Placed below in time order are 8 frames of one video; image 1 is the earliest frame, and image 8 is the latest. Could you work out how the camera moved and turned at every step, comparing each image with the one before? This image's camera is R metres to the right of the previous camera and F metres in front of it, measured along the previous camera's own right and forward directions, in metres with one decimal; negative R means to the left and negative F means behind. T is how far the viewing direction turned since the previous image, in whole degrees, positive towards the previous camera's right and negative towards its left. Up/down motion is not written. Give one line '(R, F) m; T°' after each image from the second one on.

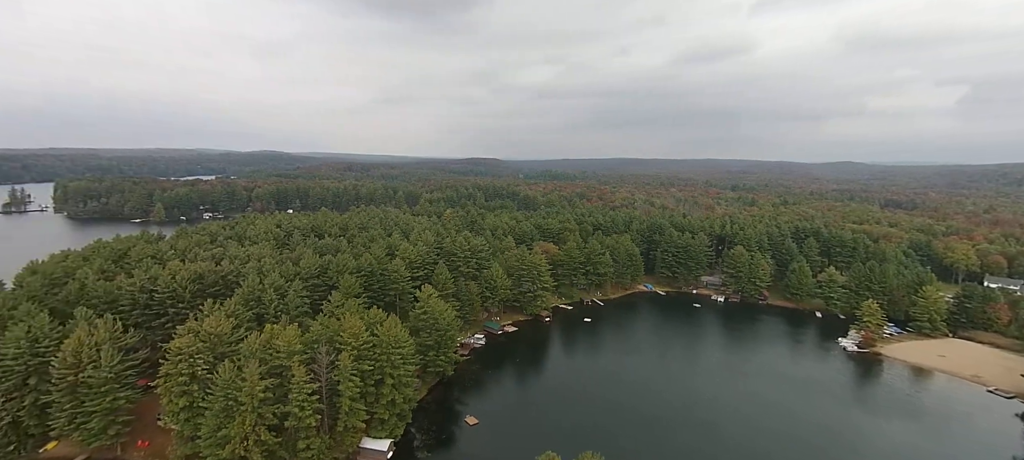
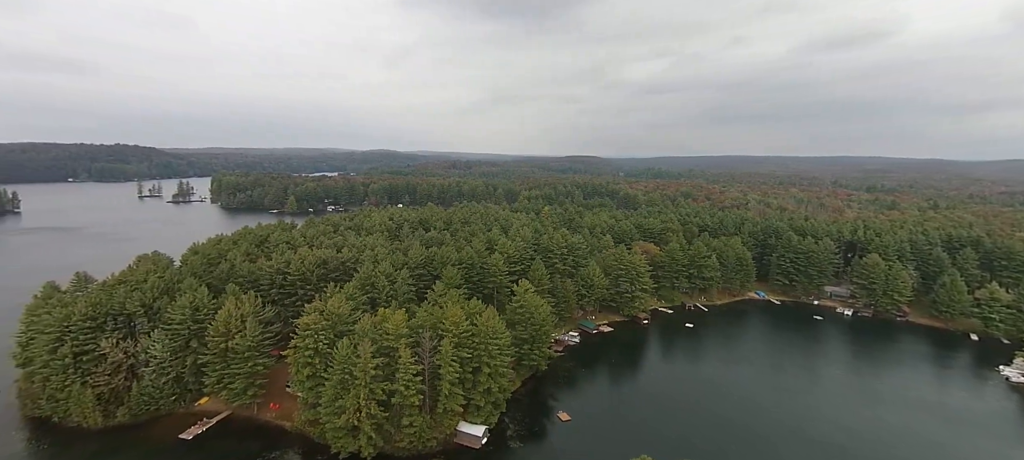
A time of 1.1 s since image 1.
(-1.3, -0.3) m; -11°
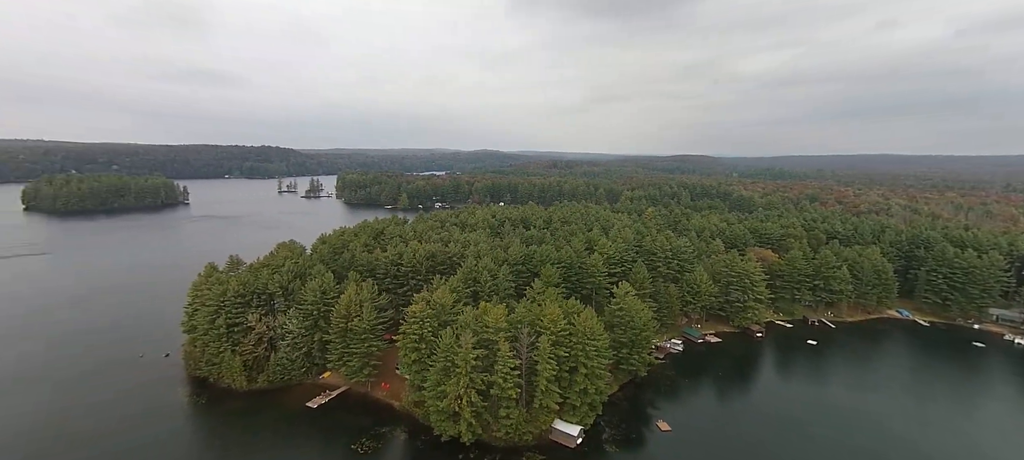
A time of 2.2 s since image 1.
(-1.2, -0.4) m; -11°
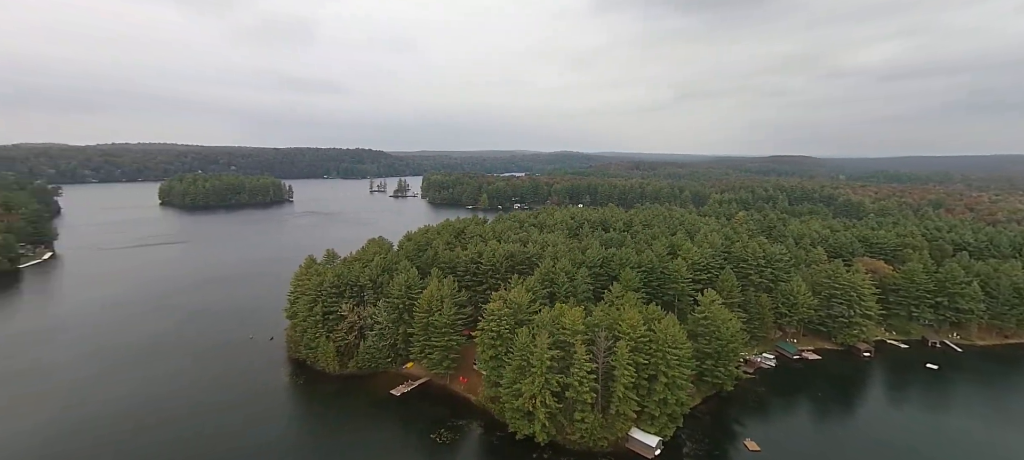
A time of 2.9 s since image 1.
(-0.6, -0.2) m; -9°
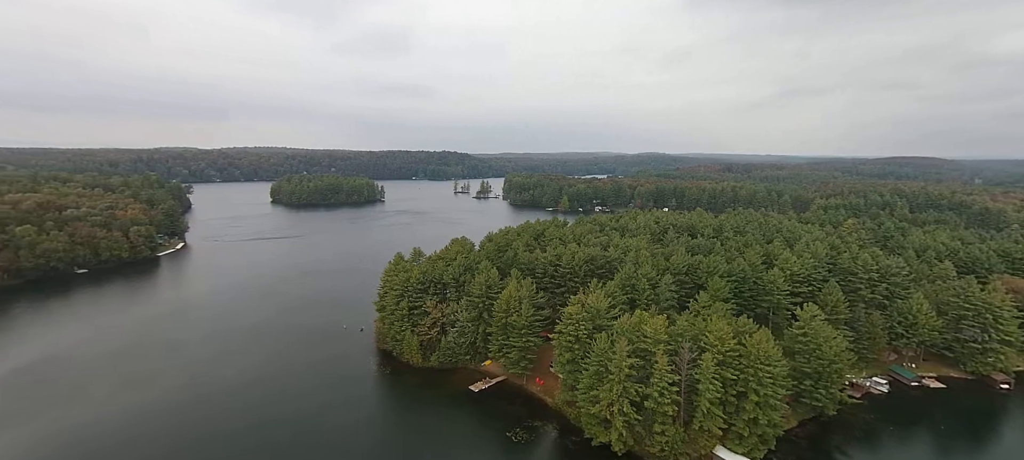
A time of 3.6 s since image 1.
(-0.3, -0.2) m; -10°
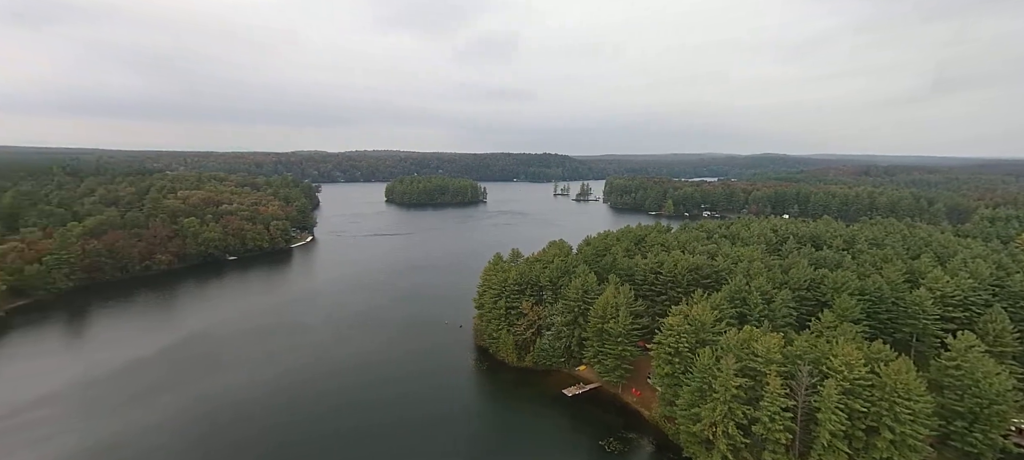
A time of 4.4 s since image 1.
(0.0, -0.3) m; -12°
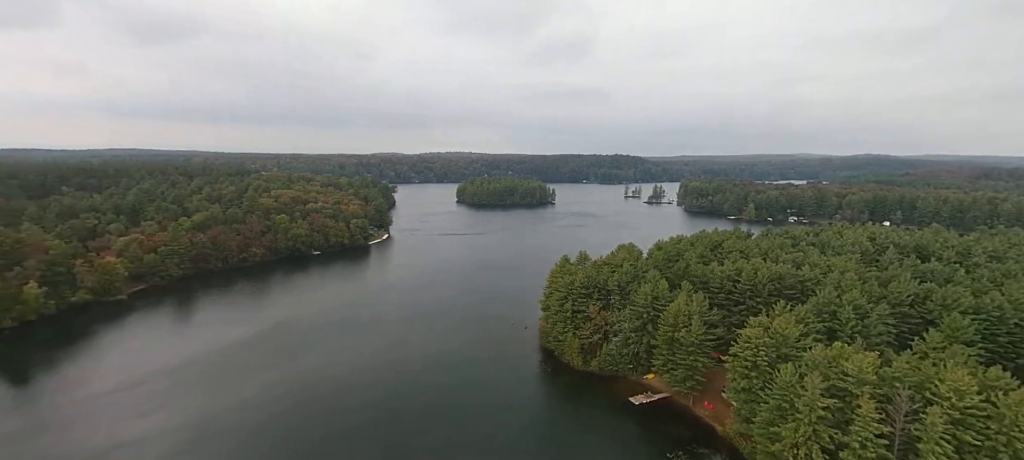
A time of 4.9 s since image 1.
(0.0, -0.3) m; -9°
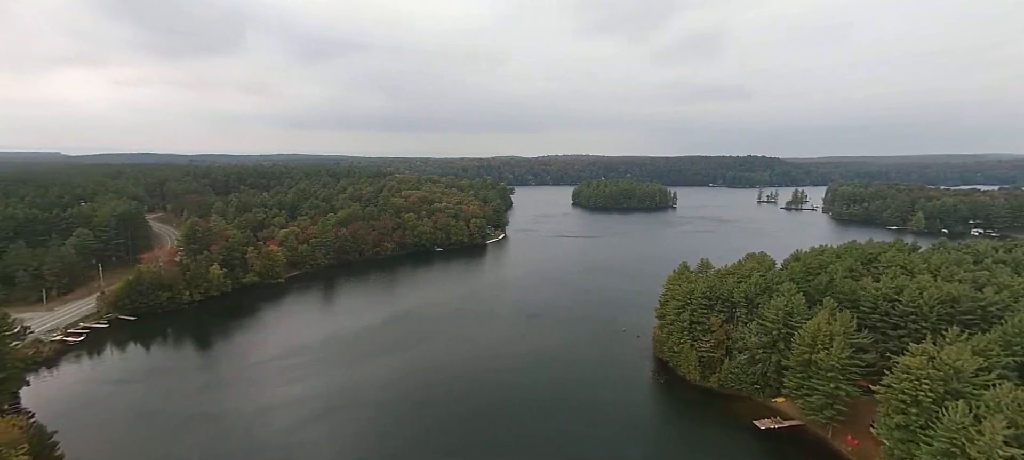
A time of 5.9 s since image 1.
(0.0, -0.7) m; -14°
